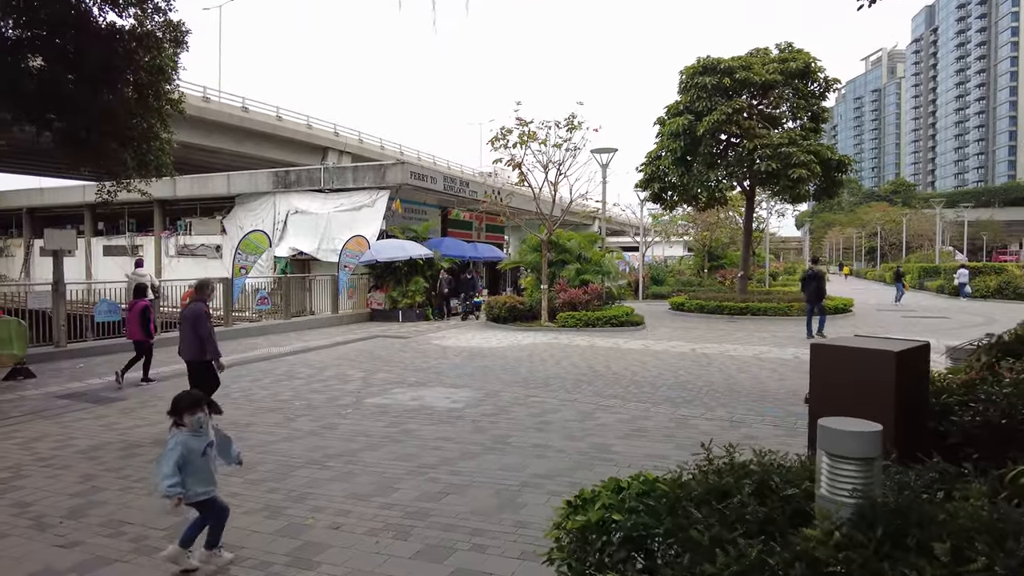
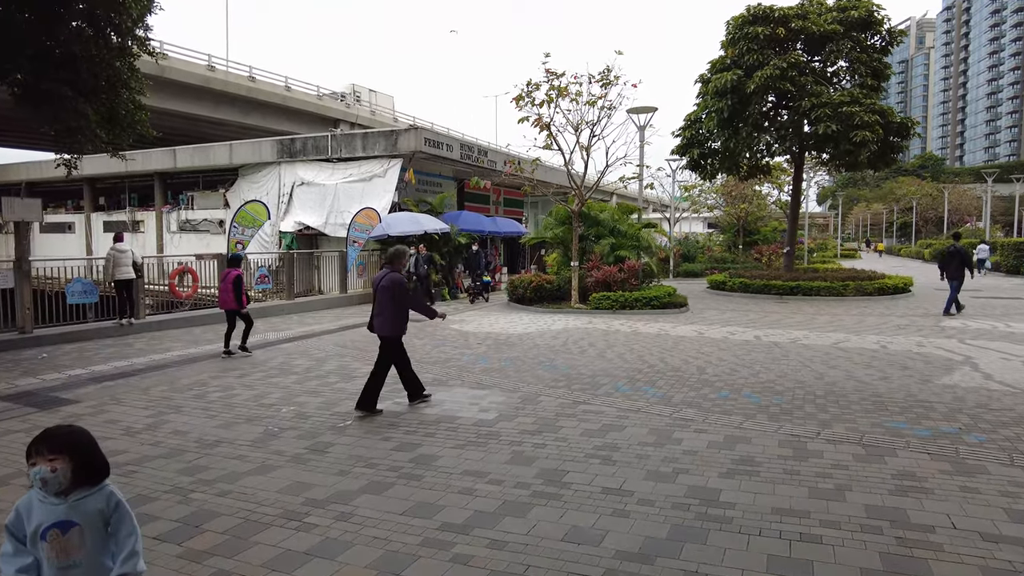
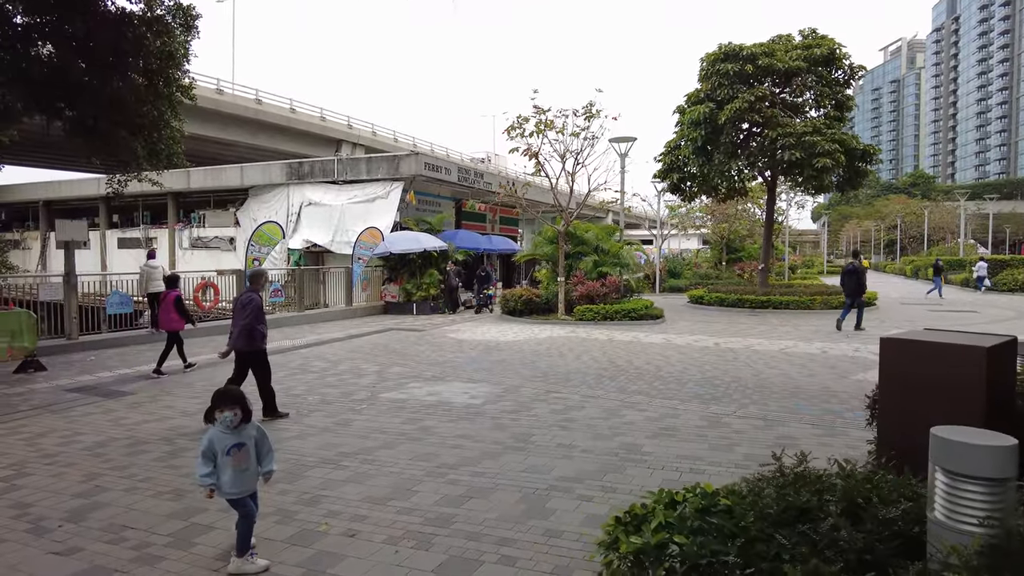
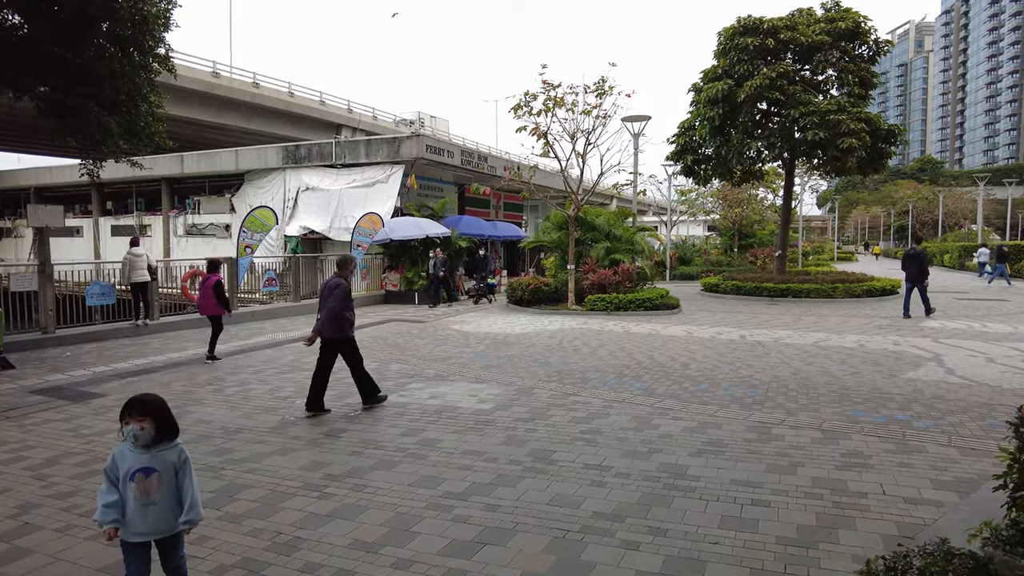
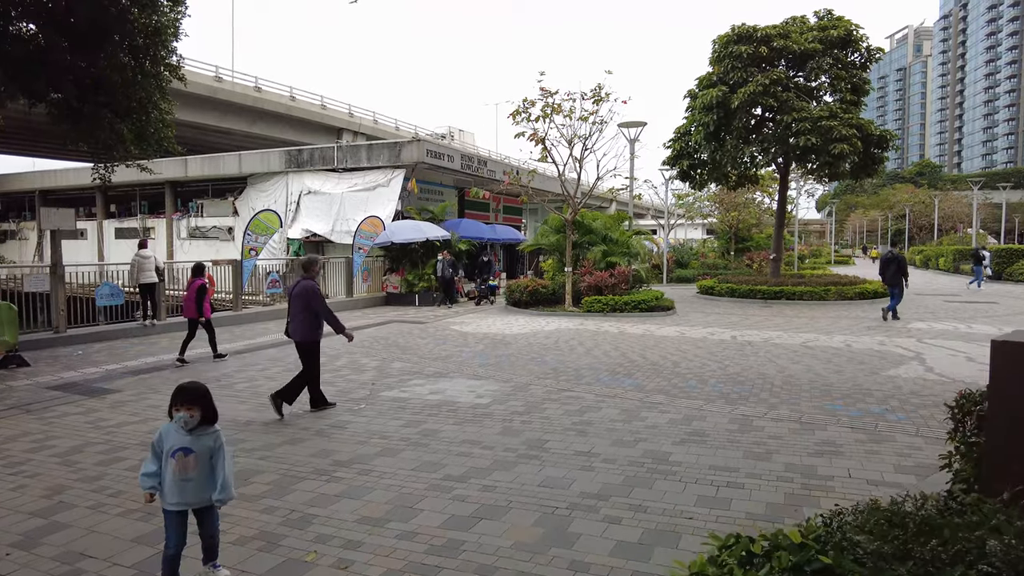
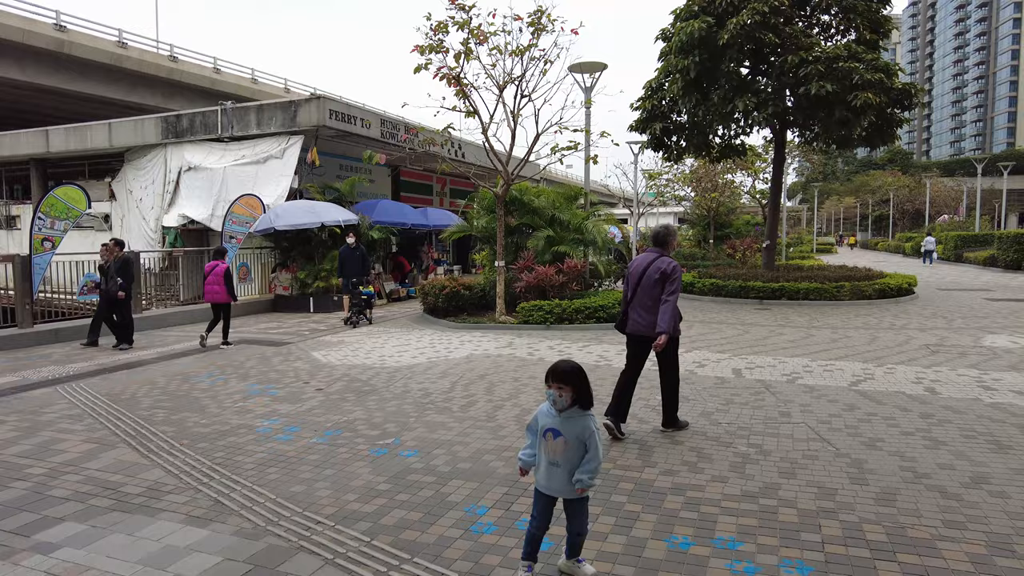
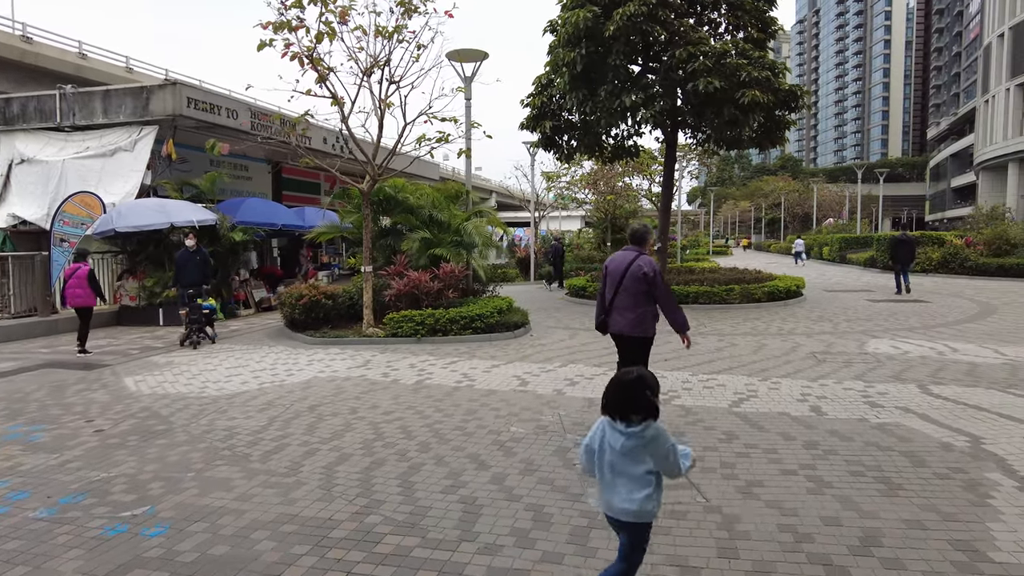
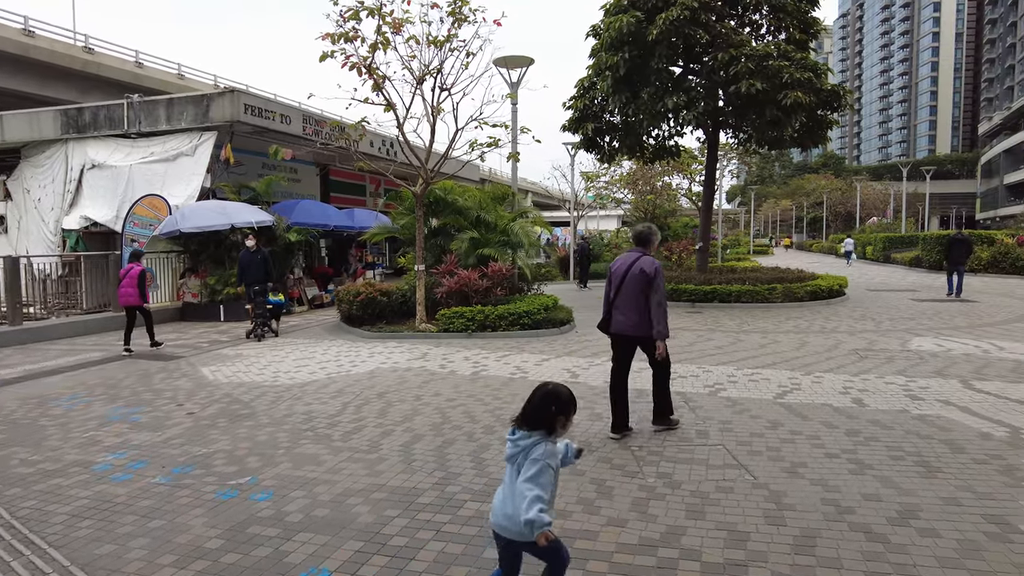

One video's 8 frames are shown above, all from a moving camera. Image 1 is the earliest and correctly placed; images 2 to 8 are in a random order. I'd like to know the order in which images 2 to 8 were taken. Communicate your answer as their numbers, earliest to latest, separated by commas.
3, 5, 4, 2, 6, 8, 7
